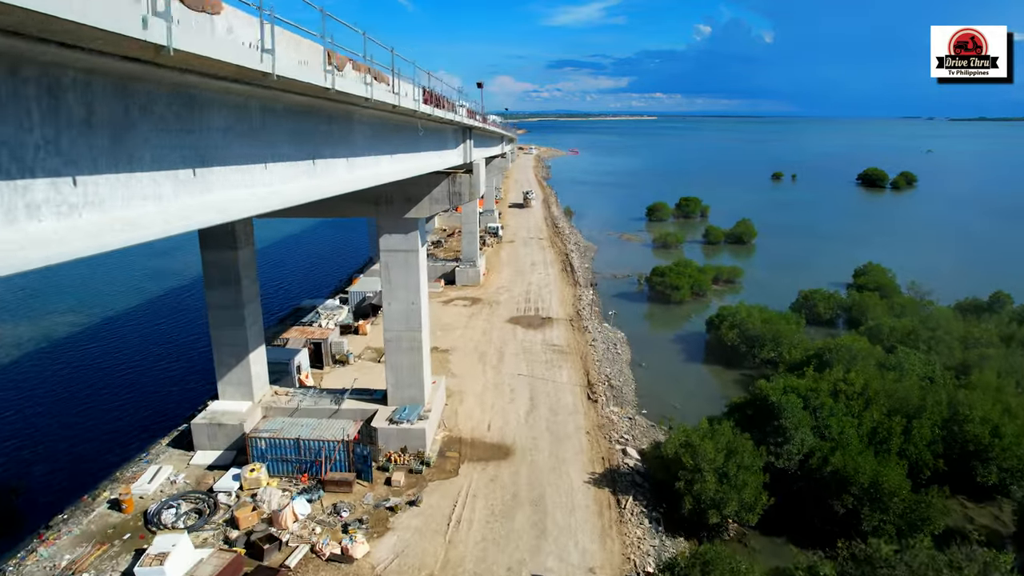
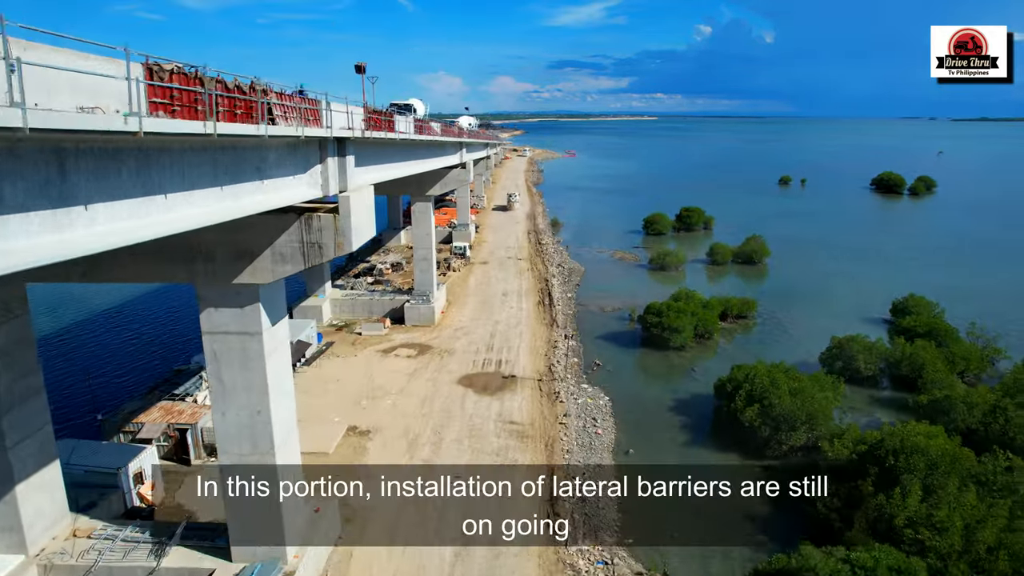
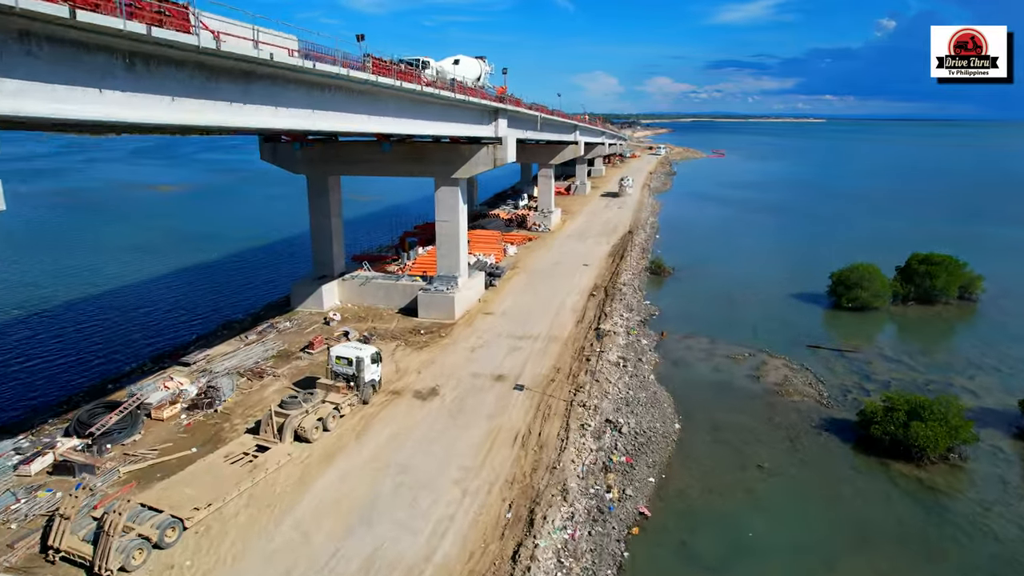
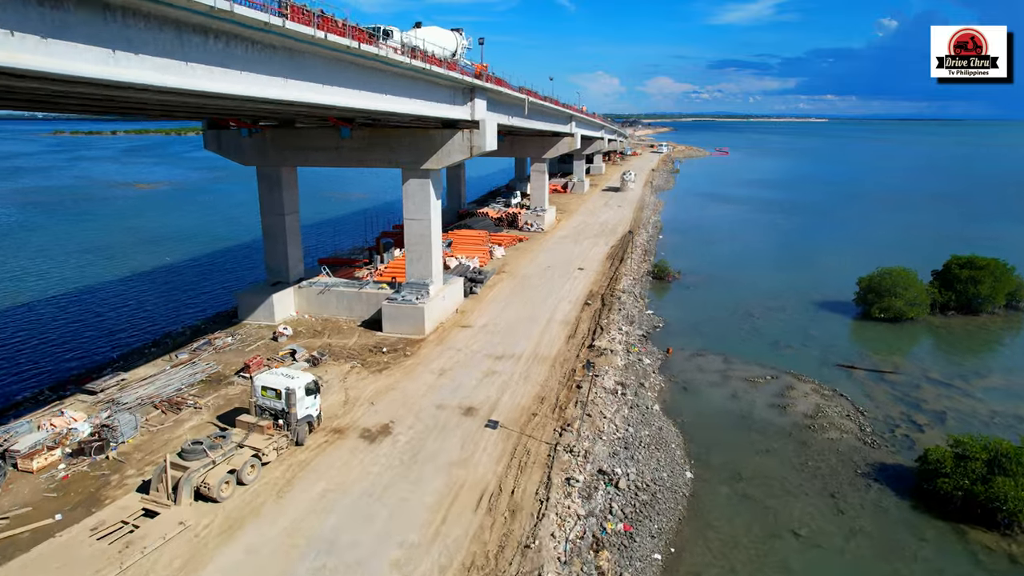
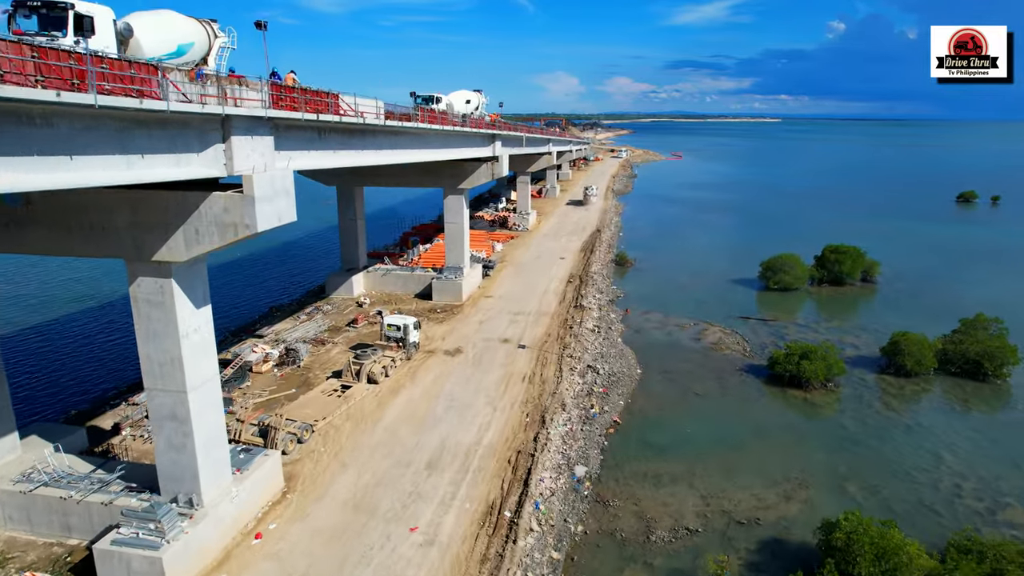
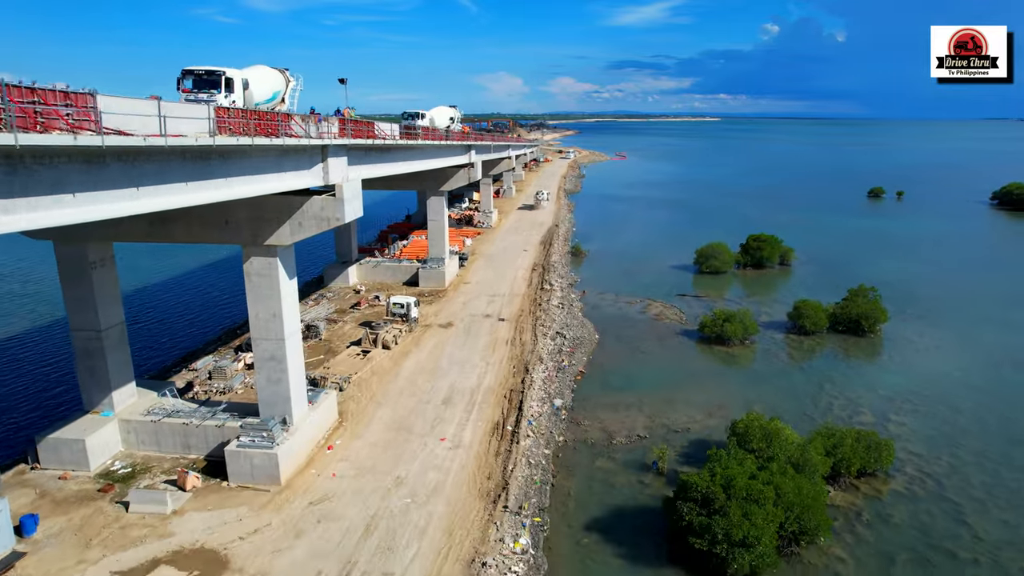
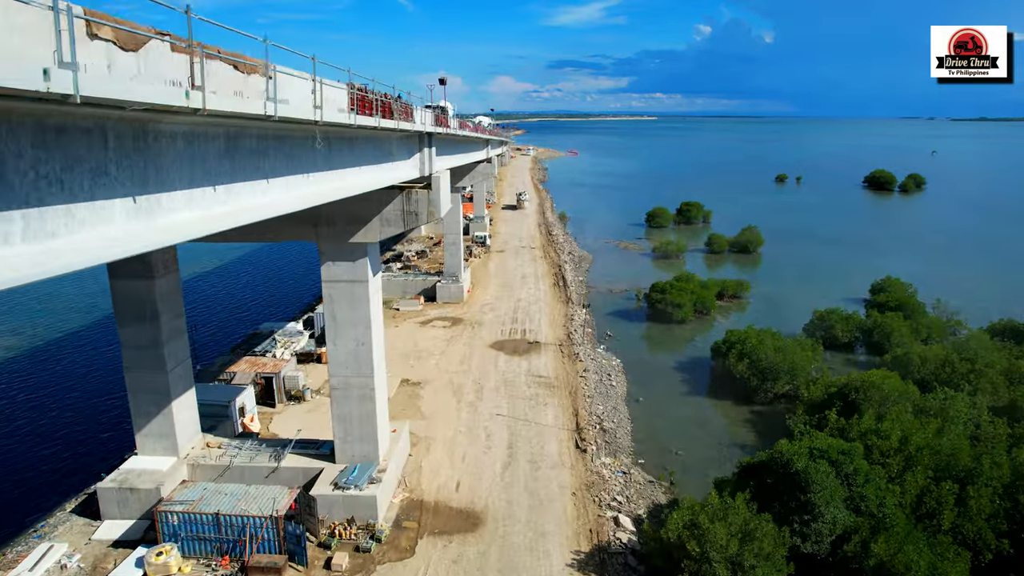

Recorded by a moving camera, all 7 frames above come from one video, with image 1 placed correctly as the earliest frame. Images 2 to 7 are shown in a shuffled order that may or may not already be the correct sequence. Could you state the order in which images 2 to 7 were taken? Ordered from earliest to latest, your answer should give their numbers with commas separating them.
7, 2, 6, 5, 3, 4
